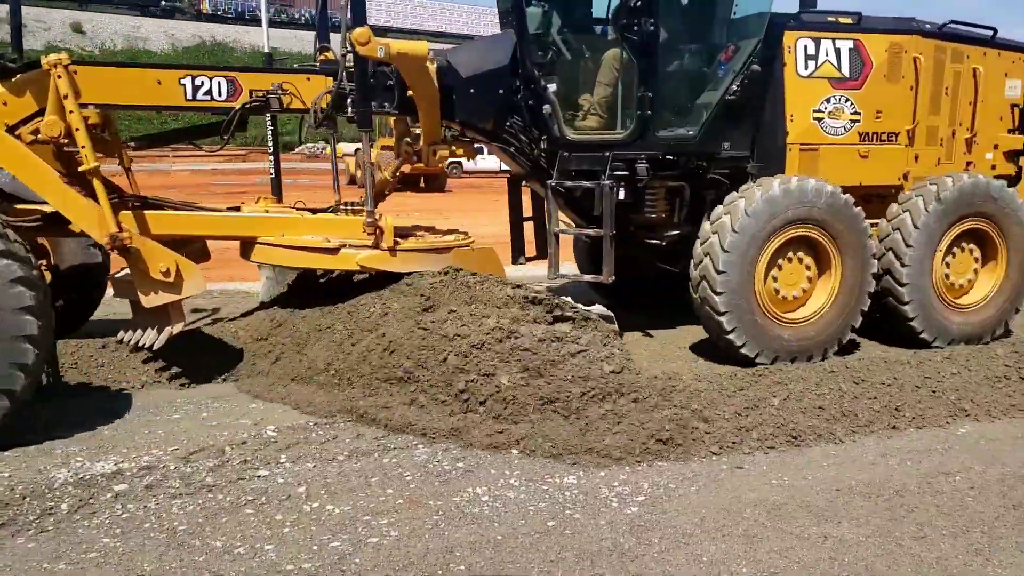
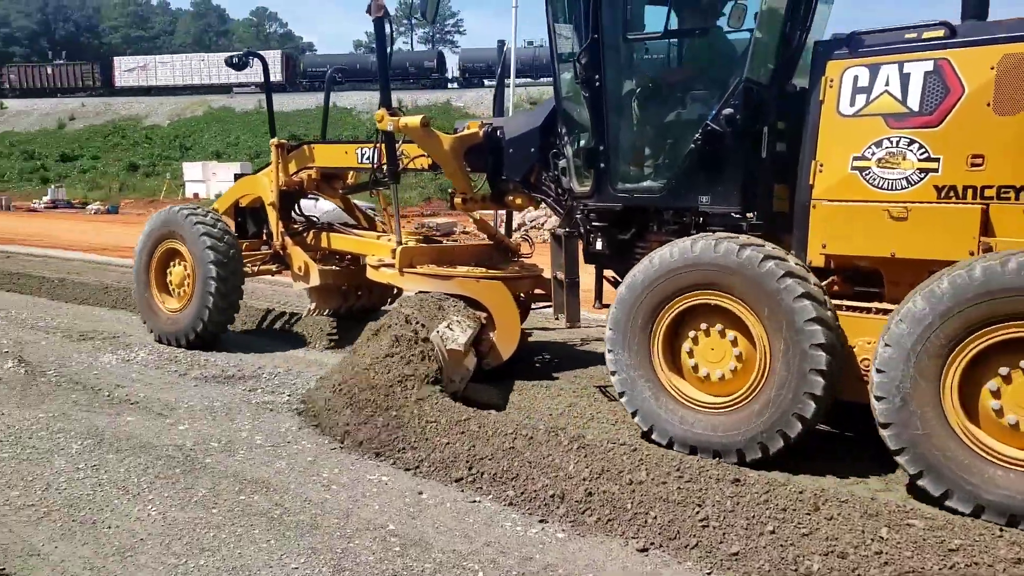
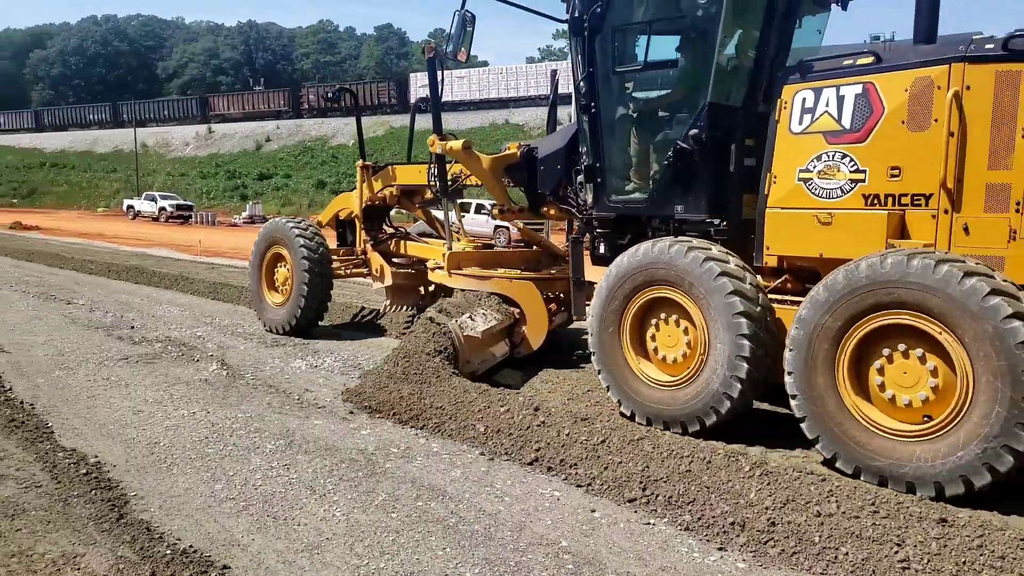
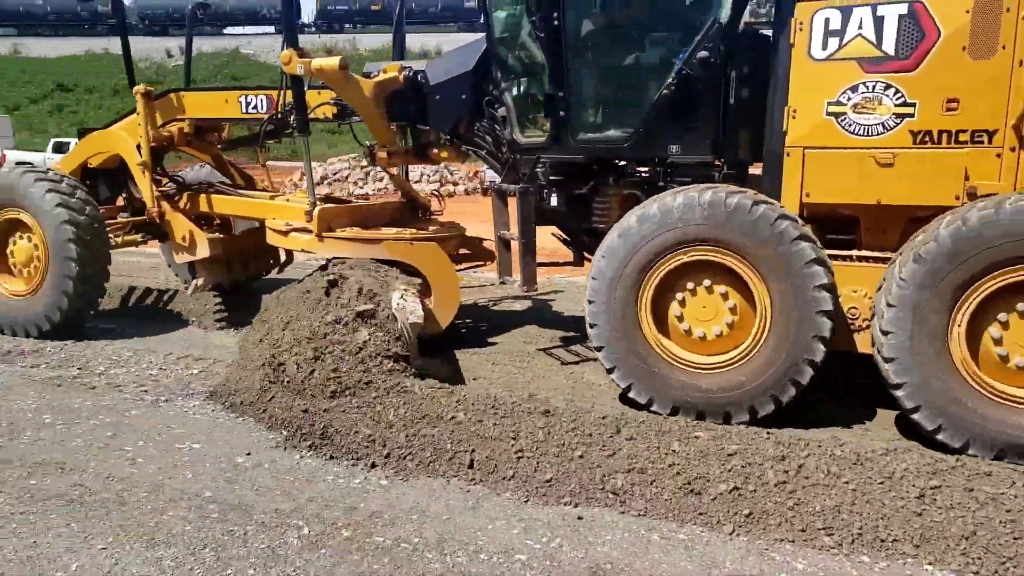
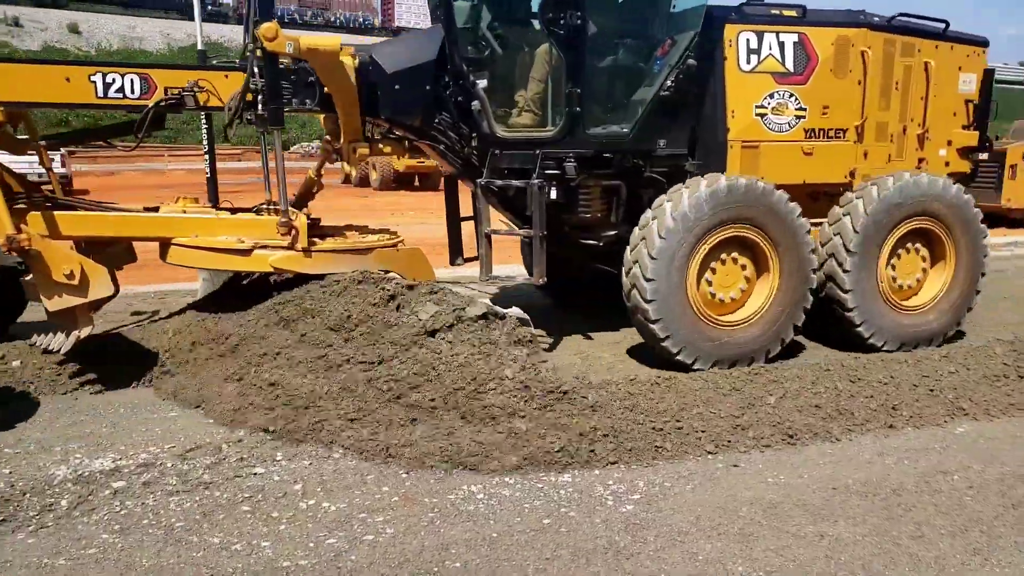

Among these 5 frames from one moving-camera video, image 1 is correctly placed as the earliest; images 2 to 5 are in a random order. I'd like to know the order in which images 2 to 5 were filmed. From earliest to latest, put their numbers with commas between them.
5, 4, 2, 3
